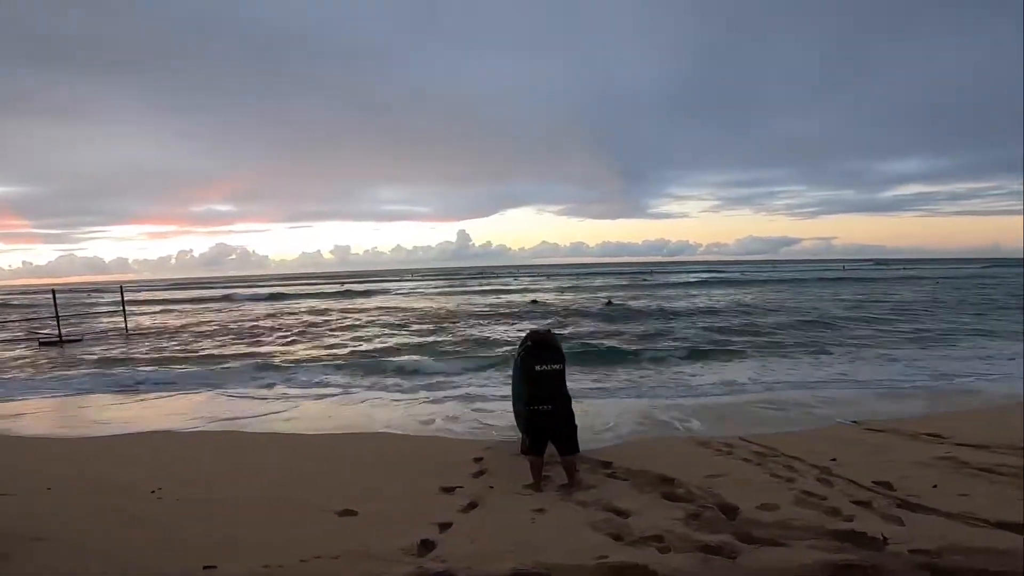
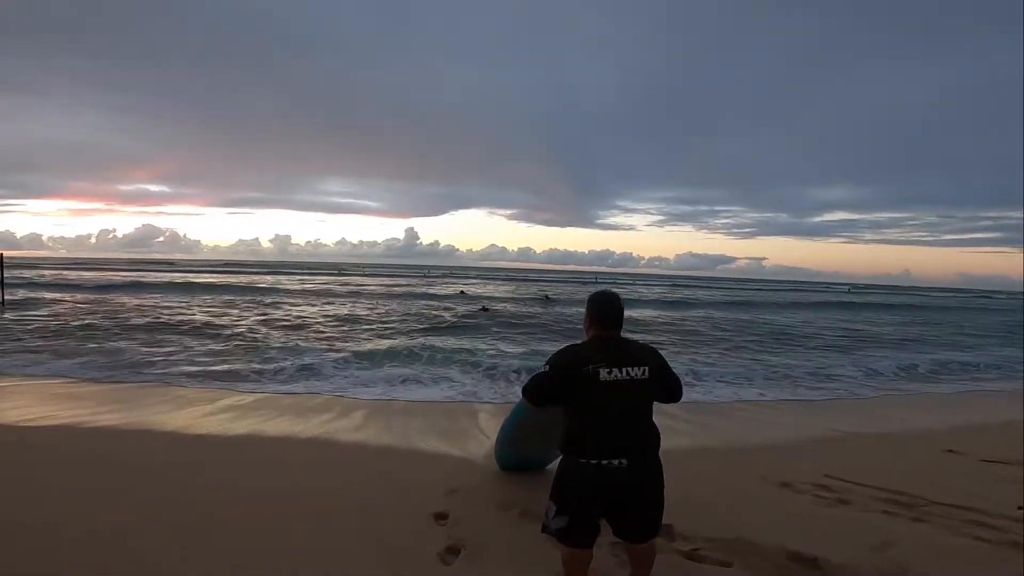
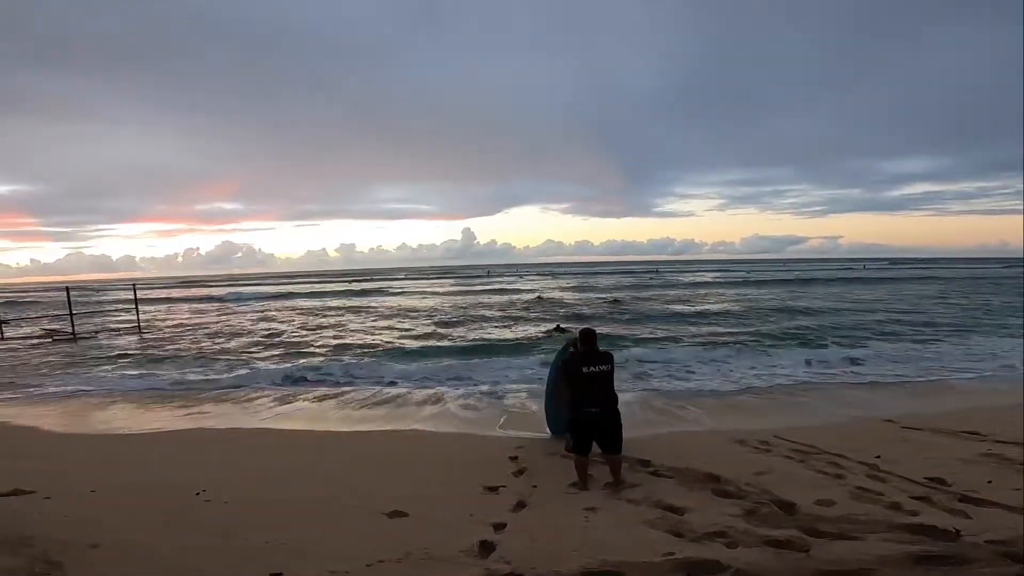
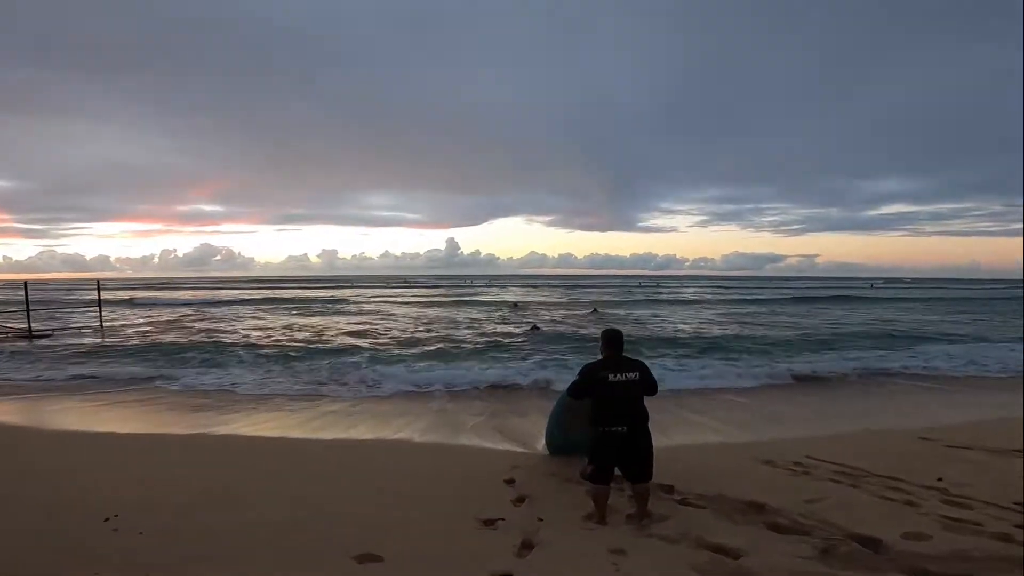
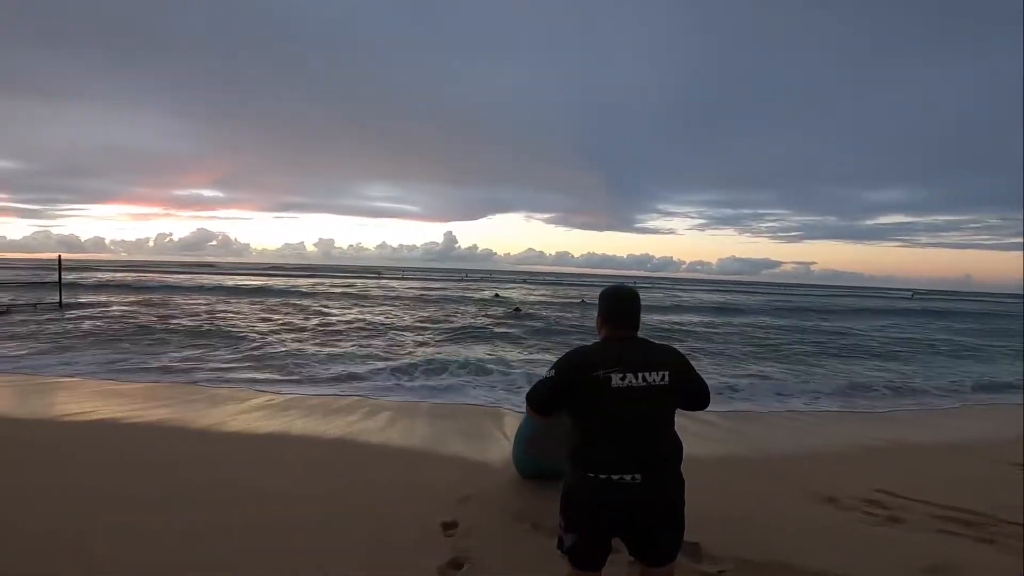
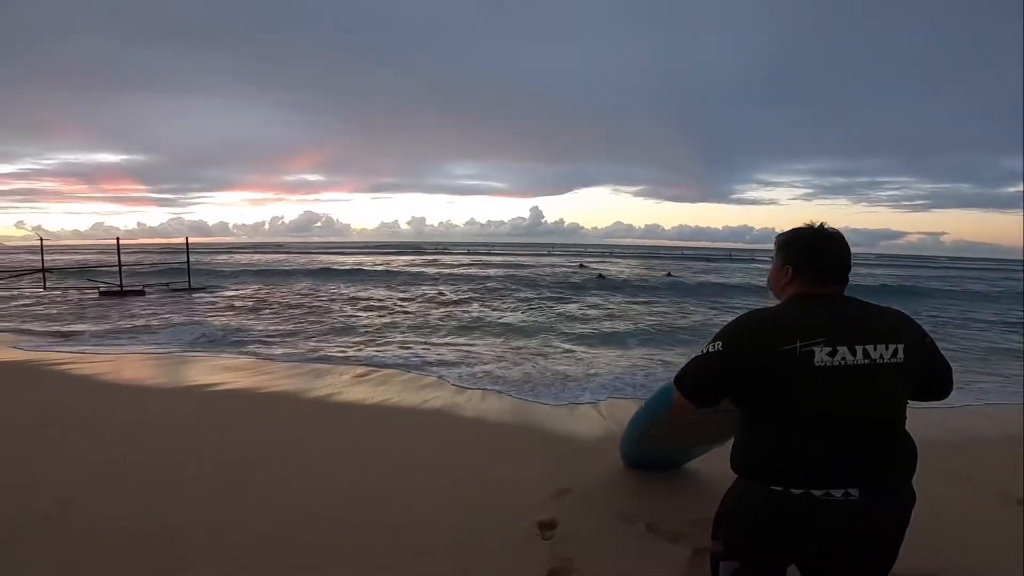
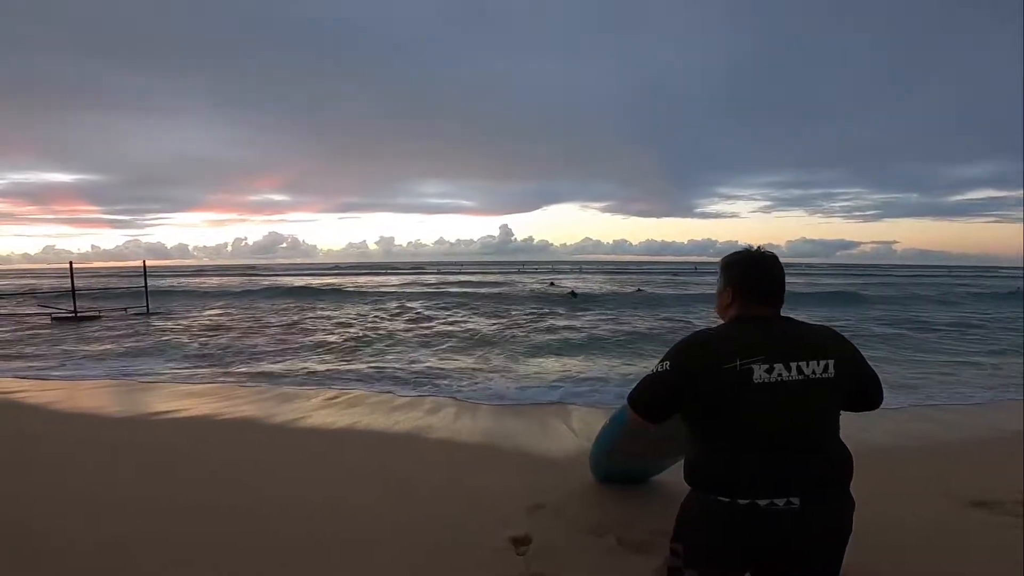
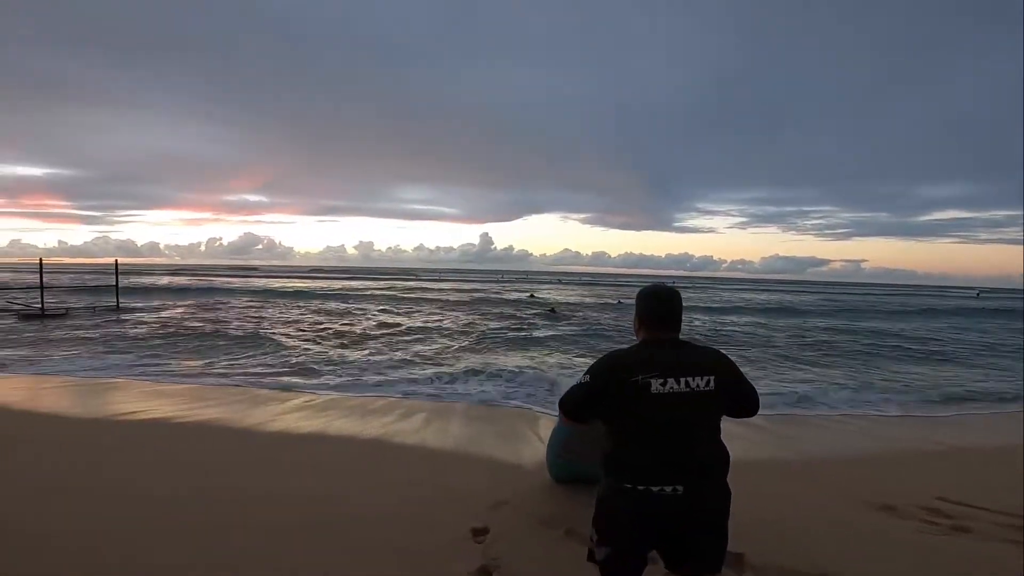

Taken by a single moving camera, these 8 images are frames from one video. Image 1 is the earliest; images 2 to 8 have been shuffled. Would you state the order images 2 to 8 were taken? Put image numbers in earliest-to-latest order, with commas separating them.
3, 4, 2, 5, 8, 7, 6
